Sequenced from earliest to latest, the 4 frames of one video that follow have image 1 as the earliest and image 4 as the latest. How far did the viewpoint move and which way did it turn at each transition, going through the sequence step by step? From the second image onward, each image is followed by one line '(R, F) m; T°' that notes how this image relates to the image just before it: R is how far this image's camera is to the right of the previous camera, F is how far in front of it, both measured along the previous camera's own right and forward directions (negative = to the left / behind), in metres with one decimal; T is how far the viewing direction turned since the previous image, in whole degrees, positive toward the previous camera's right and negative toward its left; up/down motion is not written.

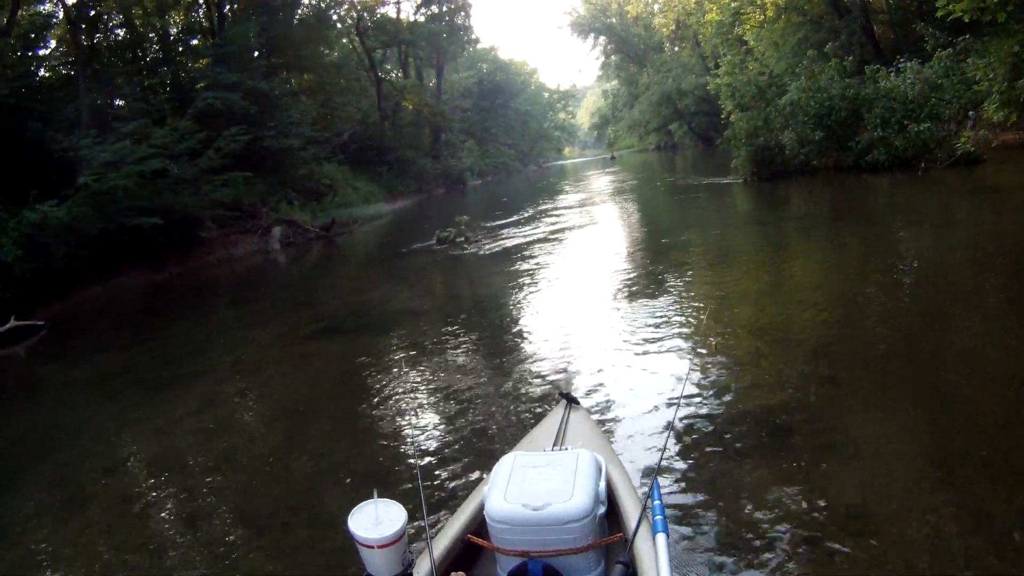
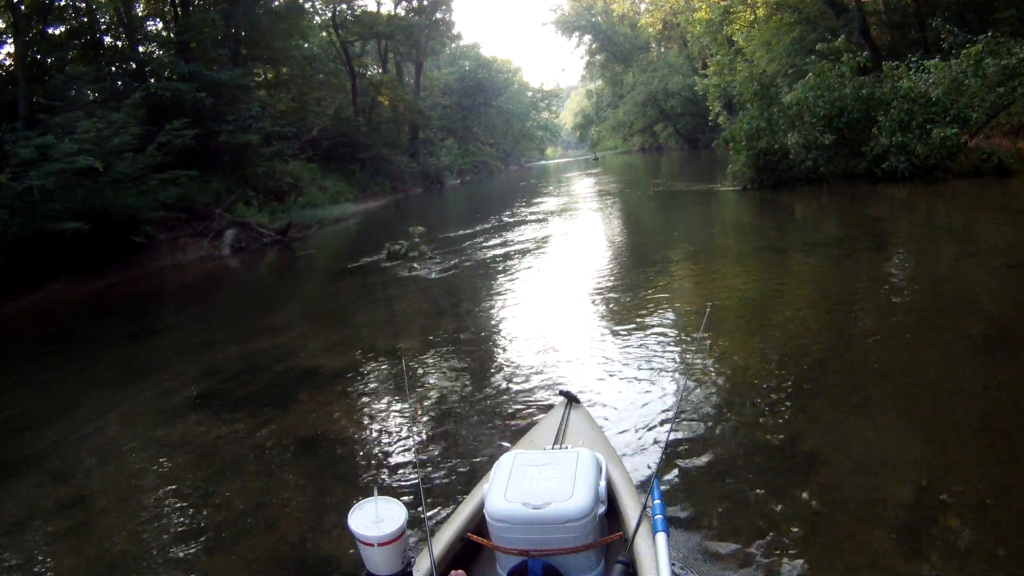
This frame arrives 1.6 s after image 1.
(+0.1, +0.9) m; +1°
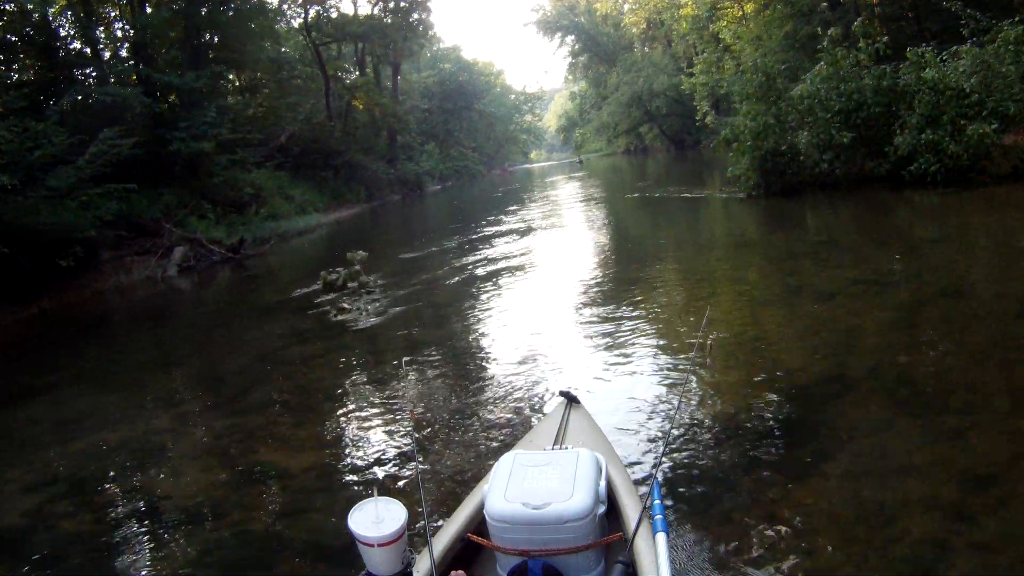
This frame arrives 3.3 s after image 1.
(+0.1, +0.9) m; +1°
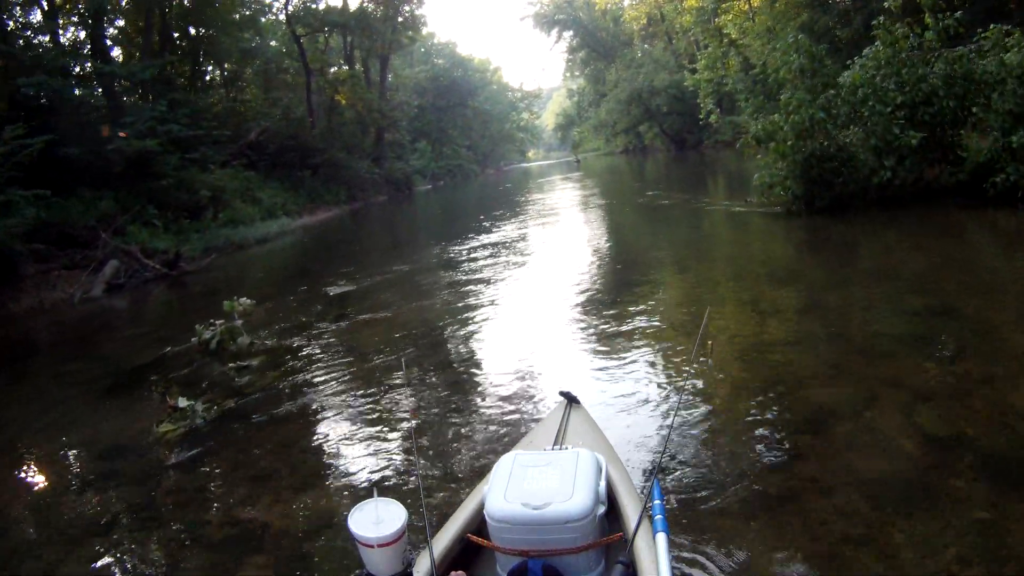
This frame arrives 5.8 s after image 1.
(+0.2, +1.2) m; 0°
